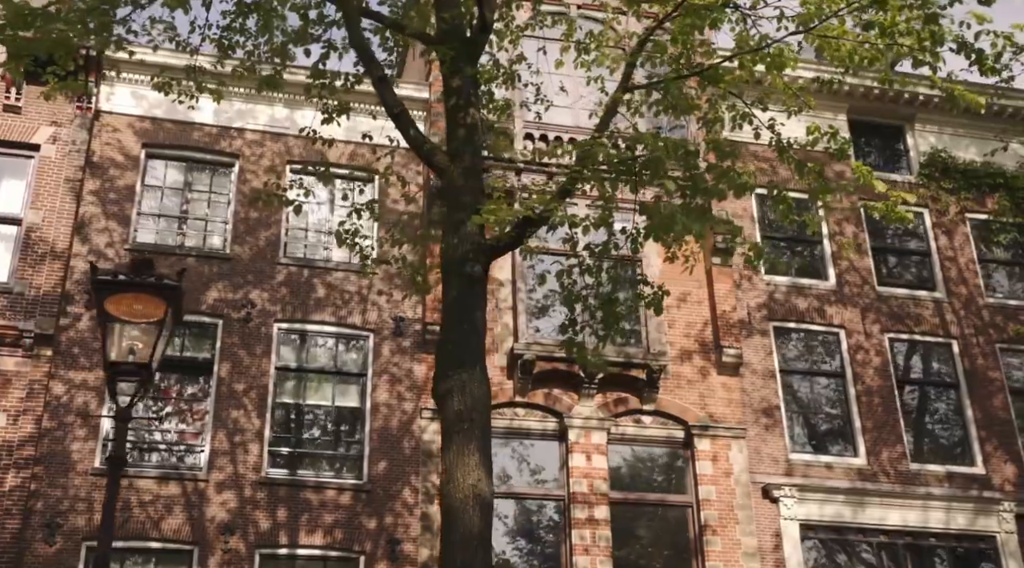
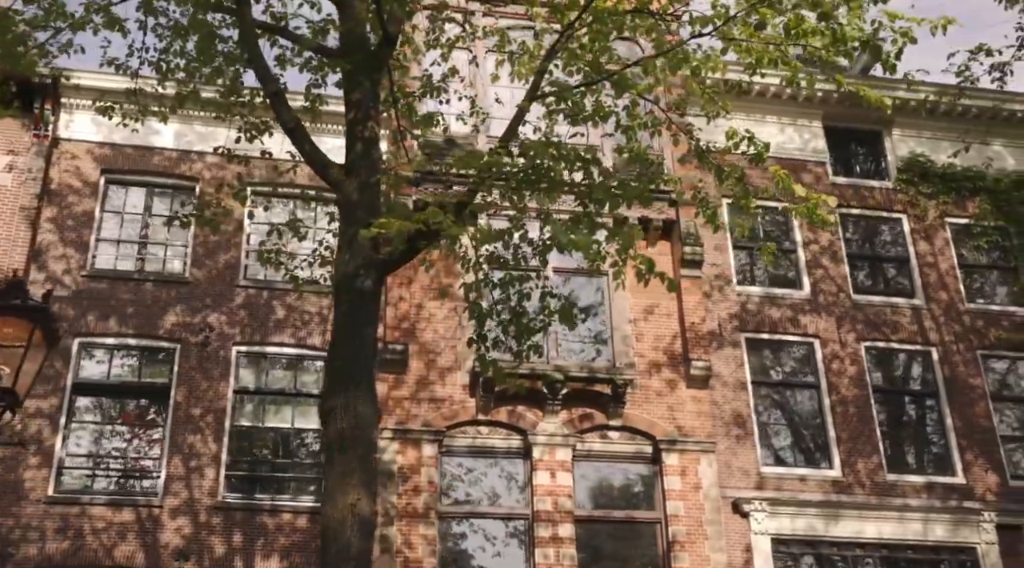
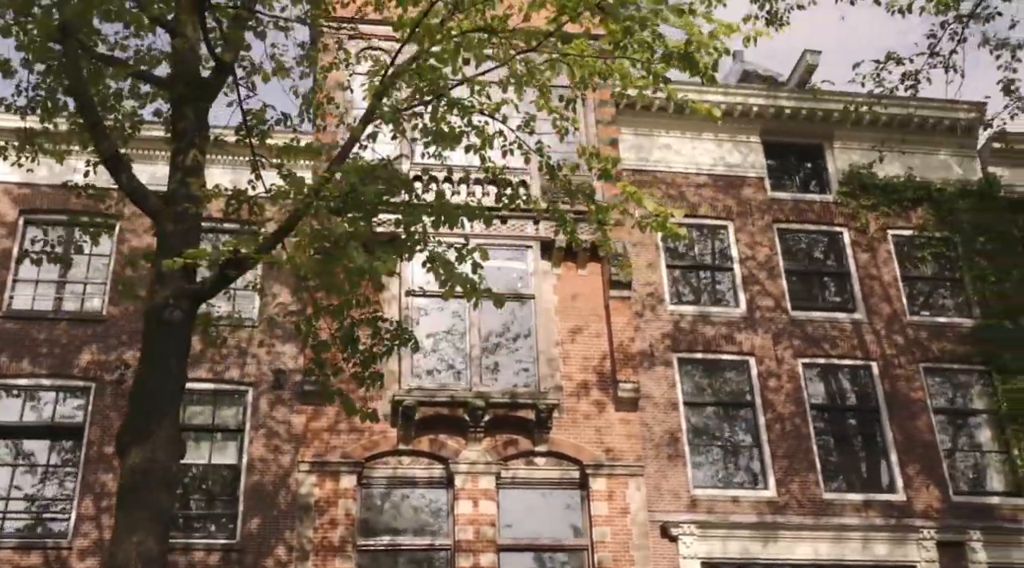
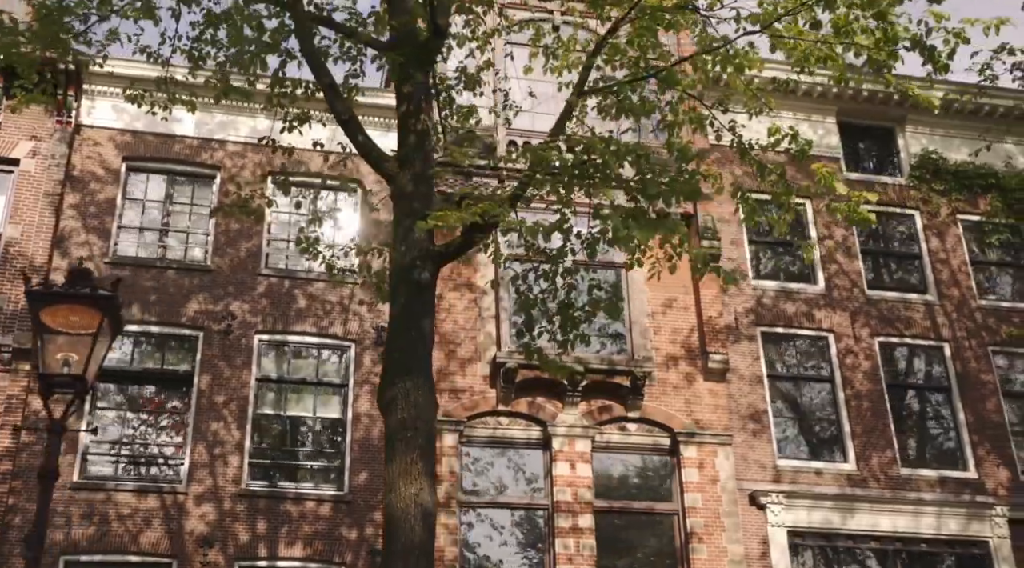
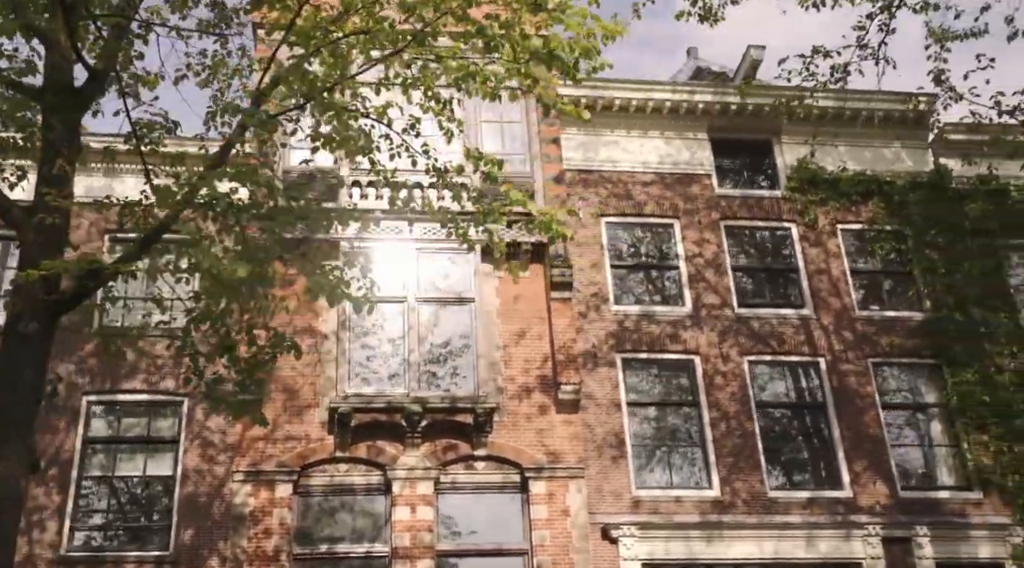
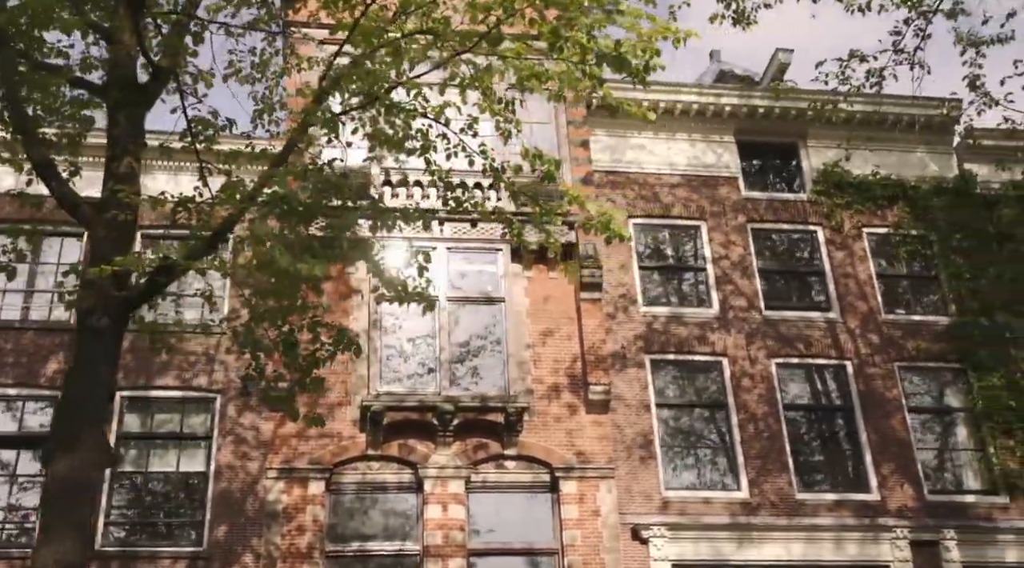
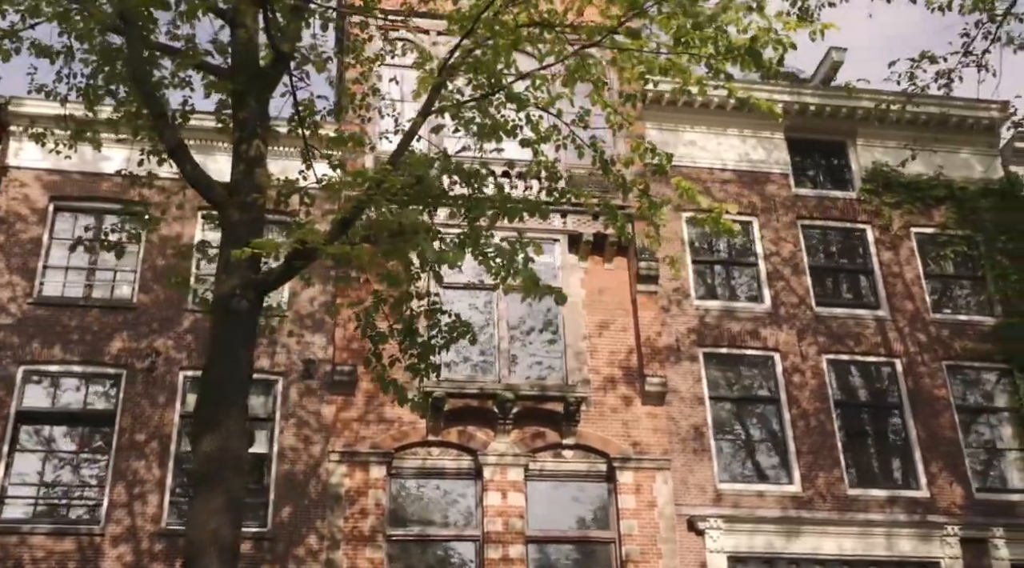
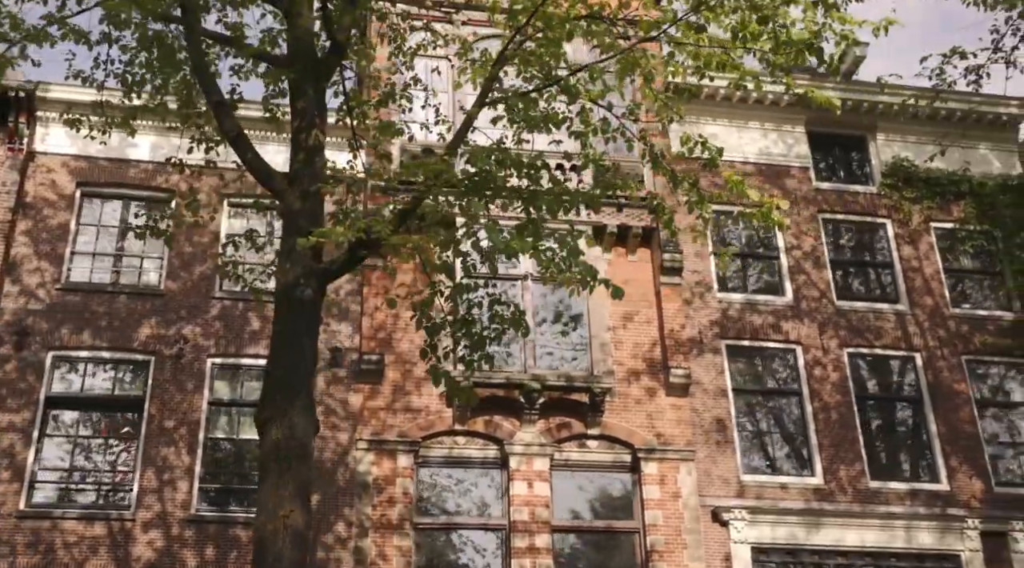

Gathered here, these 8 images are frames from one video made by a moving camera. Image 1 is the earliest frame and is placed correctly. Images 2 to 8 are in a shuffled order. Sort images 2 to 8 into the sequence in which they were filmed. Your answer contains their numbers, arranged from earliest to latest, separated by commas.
4, 2, 8, 7, 3, 6, 5
